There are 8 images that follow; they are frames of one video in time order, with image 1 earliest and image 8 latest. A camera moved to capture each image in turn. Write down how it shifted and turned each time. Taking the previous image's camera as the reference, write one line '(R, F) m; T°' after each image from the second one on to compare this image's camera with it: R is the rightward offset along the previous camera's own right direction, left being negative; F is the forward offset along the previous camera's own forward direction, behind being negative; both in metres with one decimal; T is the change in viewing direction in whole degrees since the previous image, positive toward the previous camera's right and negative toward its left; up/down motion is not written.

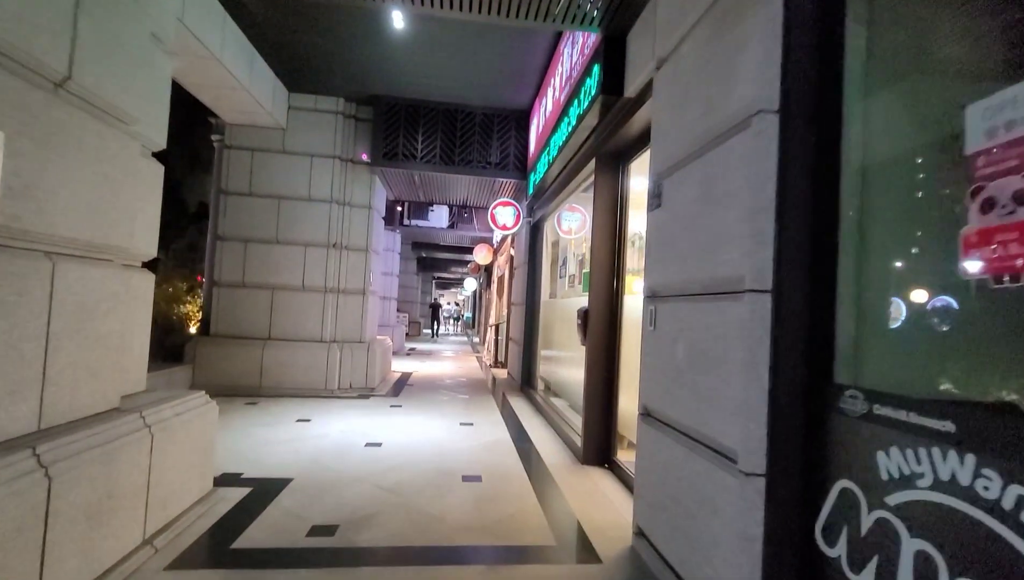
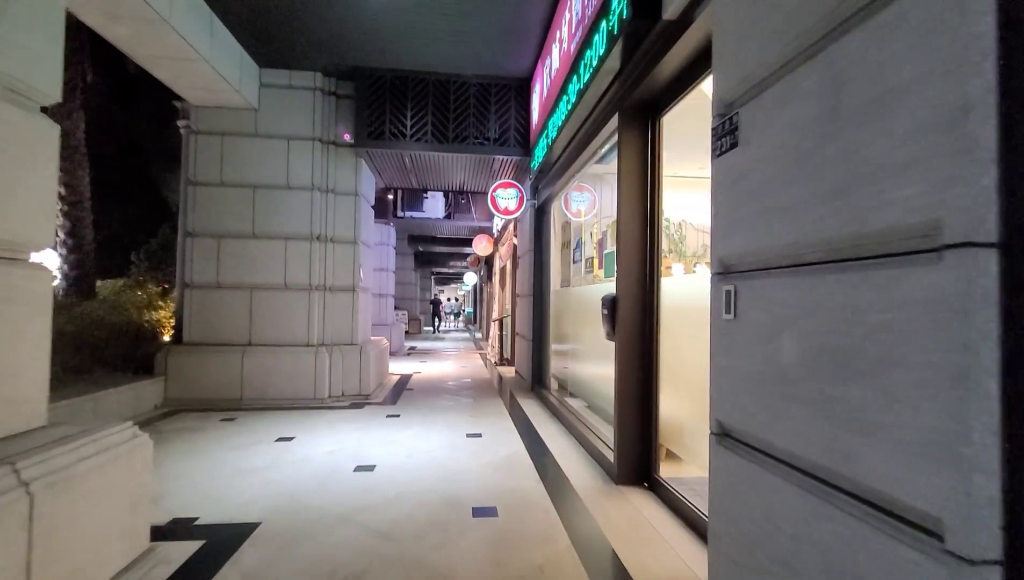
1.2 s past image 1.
(-0.1, +0.6) m; 0°
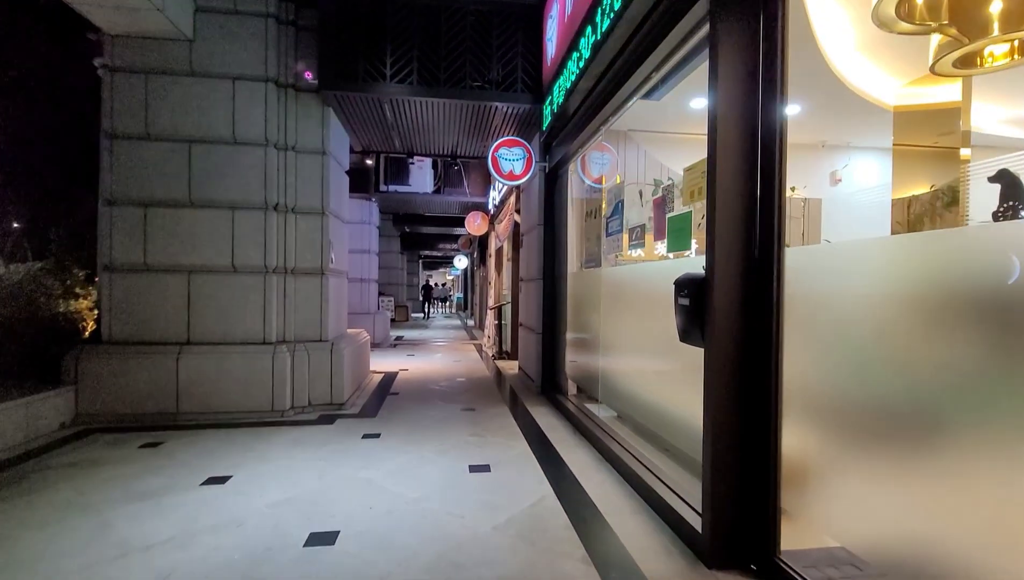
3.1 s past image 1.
(-0.2, +1.0) m; +1°
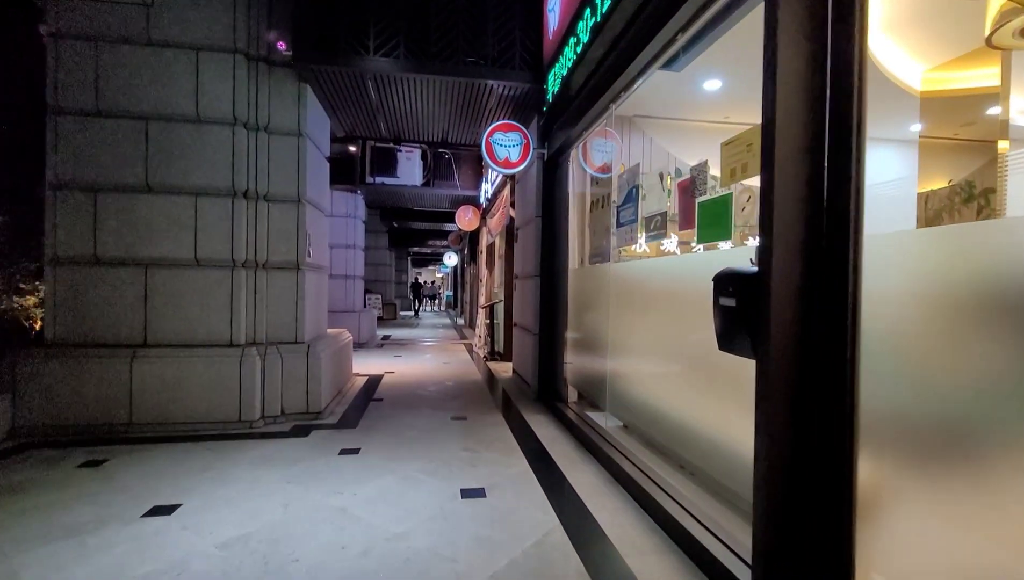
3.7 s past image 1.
(0.0, +0.4) m; +1°
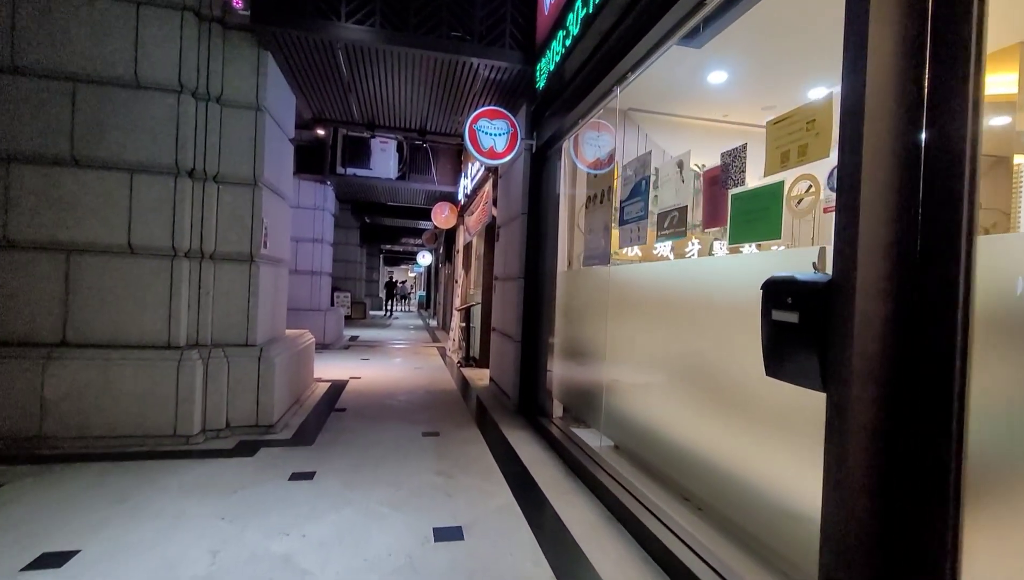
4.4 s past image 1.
(-0.1, +0.4) m; +3°
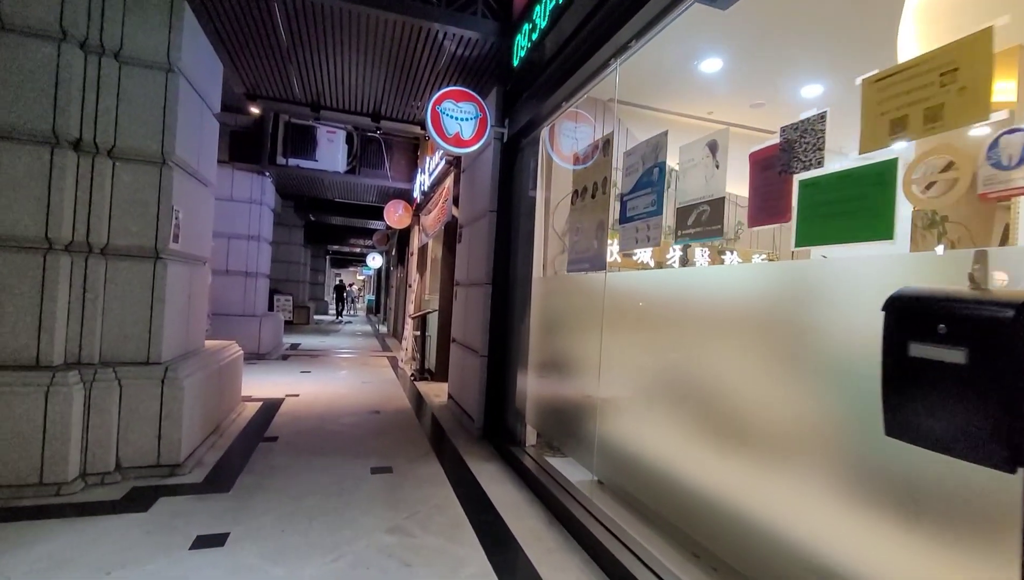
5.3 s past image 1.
(-0.1, +0.5) m; +6°
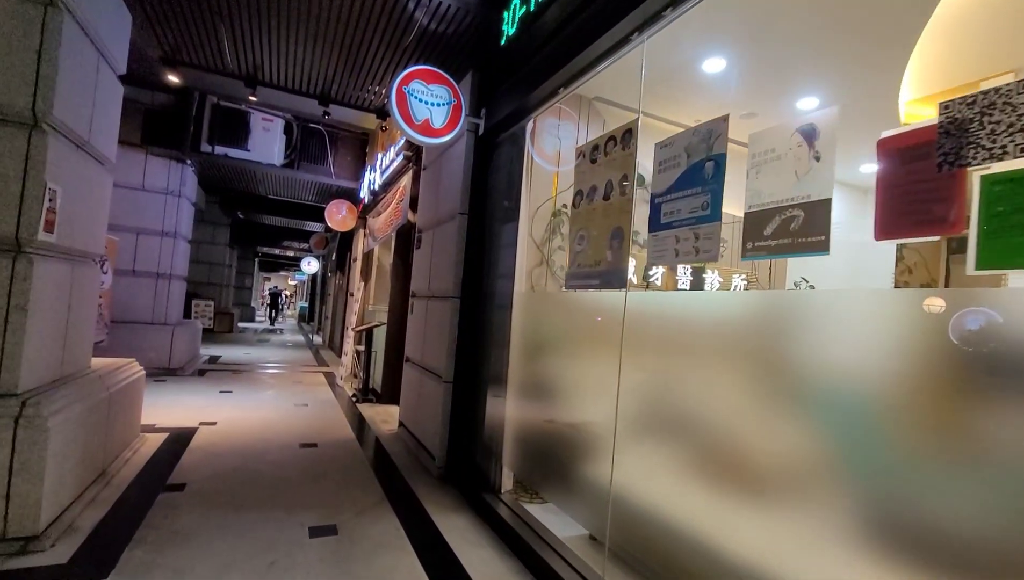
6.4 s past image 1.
(-0.2, +0.5) m; +7°
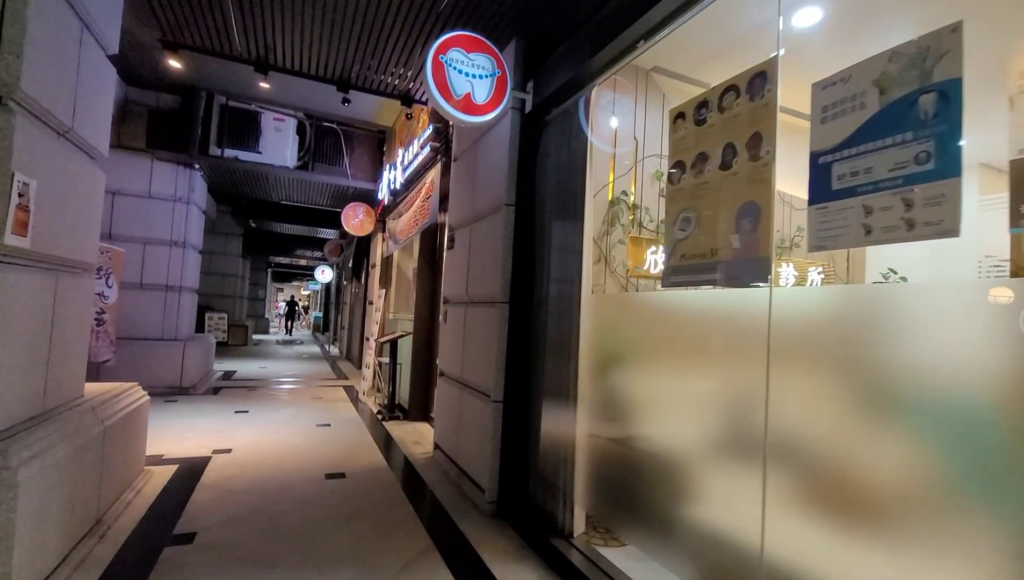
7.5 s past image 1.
(-0.2, +0.4) m; -1°
